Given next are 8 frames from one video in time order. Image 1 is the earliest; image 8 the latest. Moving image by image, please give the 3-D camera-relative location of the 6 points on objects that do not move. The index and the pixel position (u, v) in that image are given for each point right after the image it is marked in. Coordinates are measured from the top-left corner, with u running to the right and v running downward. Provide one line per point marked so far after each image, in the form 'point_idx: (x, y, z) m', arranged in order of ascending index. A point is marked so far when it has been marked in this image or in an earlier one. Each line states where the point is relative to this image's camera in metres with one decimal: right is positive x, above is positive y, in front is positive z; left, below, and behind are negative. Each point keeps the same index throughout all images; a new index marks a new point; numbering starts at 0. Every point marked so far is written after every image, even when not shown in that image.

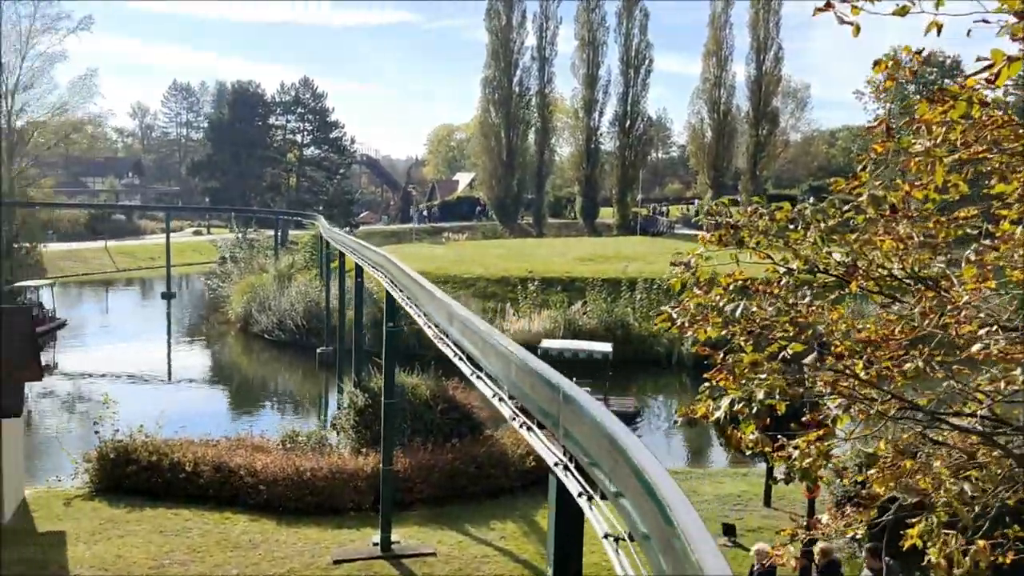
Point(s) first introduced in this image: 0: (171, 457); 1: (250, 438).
0: (-3.8, -1.9, +10.8) m
1: (-3.2, -1.8, +11.8) m
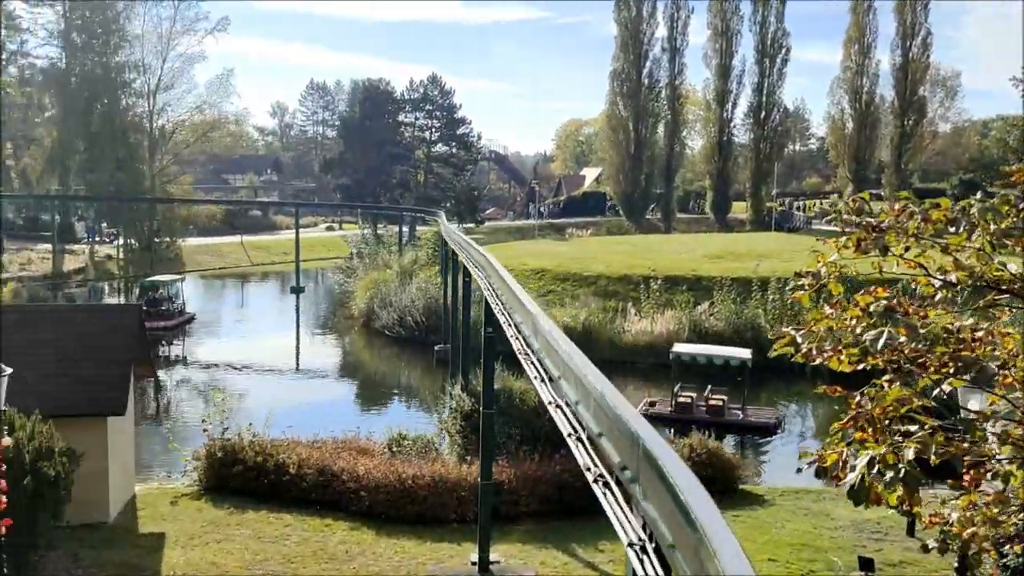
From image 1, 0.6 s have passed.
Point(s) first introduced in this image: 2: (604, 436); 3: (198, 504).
0: (-2.6, -1.9, +10.6) m
1: (-1.8, -1.8, +11.5) m
2: (+0.3, -0.4, +2.8) m
3: (-3.4, -2.3, +10.4) m
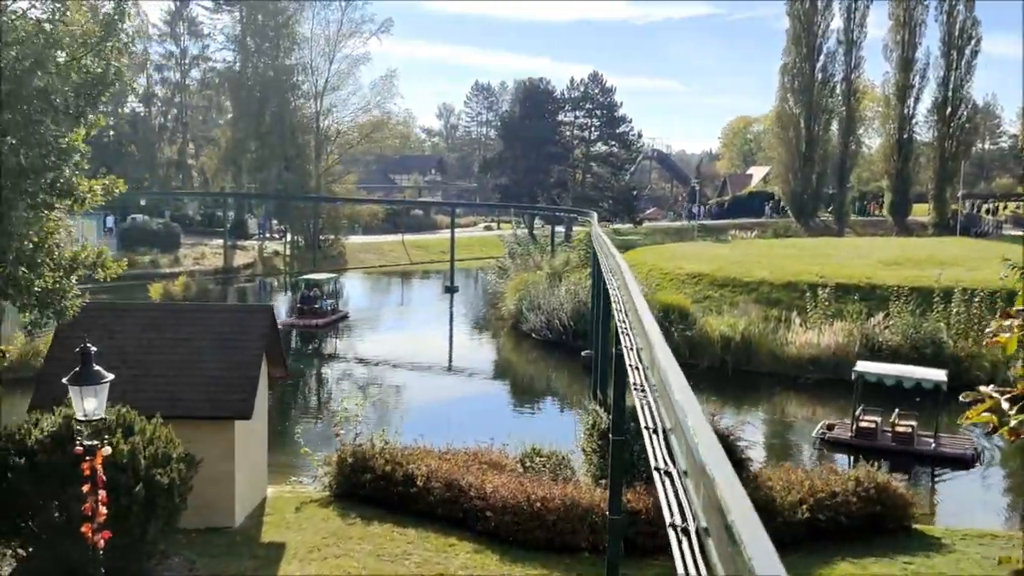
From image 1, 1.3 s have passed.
0: (-1.1, -1.9, +10.2) m
1: (-0.3, -1.9, +10.9) m
2: (+0.4, -0.5, +2.0) m
3: (-1.9, -2.3, +10.1) m
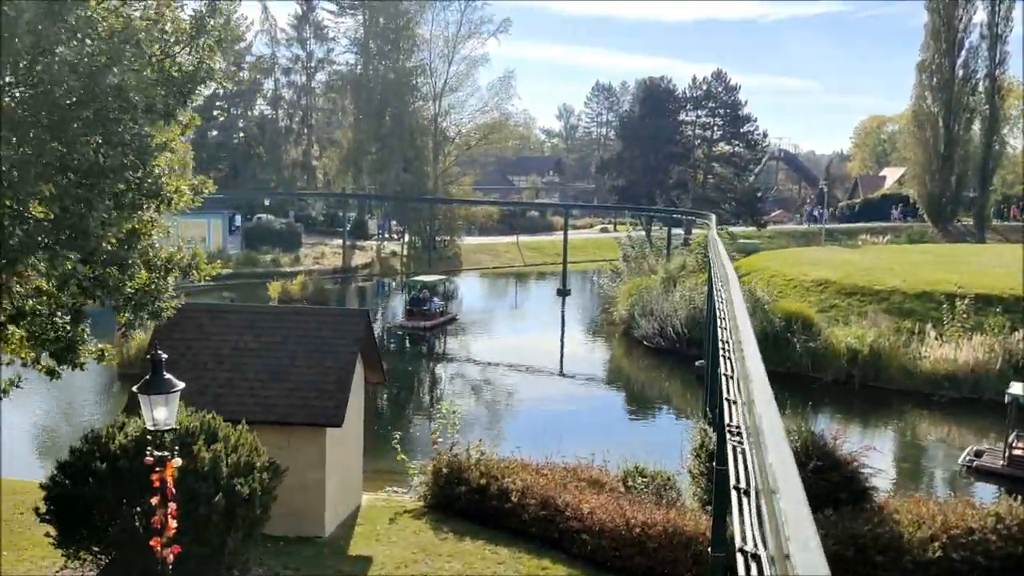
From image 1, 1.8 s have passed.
0: (-0.1, -2.0, +9.7) m
1: (+0.8, -1.9, +10.3) m
2: (+0.4, -0.6, +1.5) m
3: (-0.9, -2.4, +9.7) m
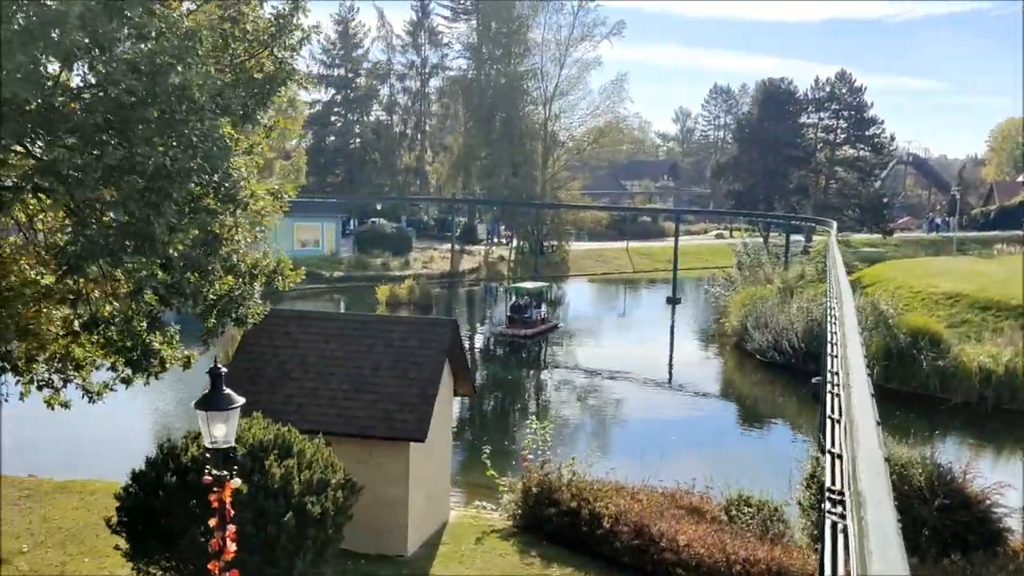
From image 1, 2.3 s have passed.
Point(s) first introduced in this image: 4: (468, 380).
0: (+0.8, -2.1, +9.2) m
1: (+1.8, -2.1, +9.7) m
2: (+0.4, -0.7, +0.9) m
3: (-0.1, -2.5, +9.3) m
4: (-0.5, -1.0, +10.1) m
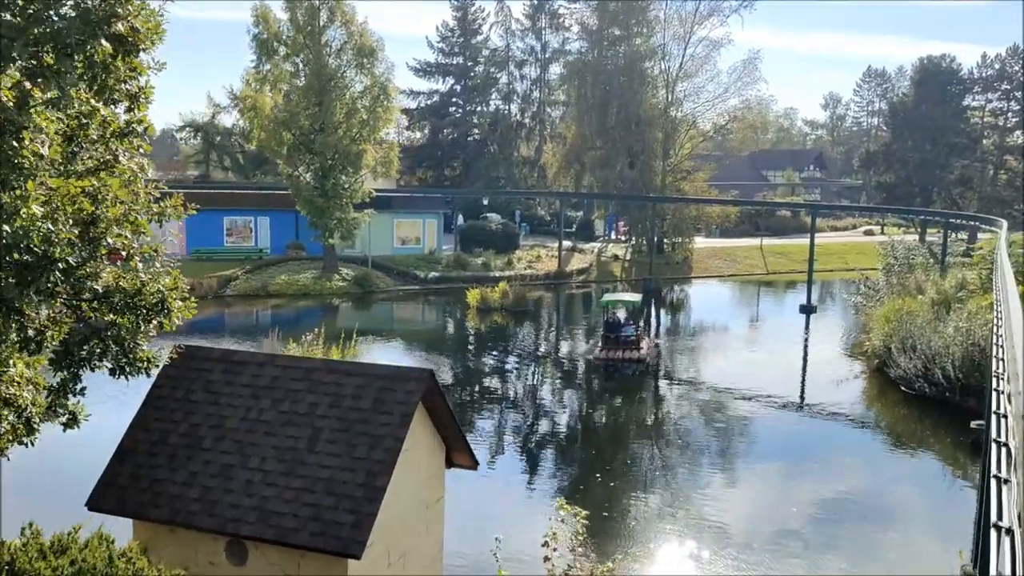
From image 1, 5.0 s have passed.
0: (+0.7, -2.3, +6.2) m
1: (+1.8, -2.3, +6.6) m
2: (-0.9, -1.0, -1.9) m
3: (-0.1, -2.7, +6.4) m
4: (-0.4, -1.2, +7.3) m
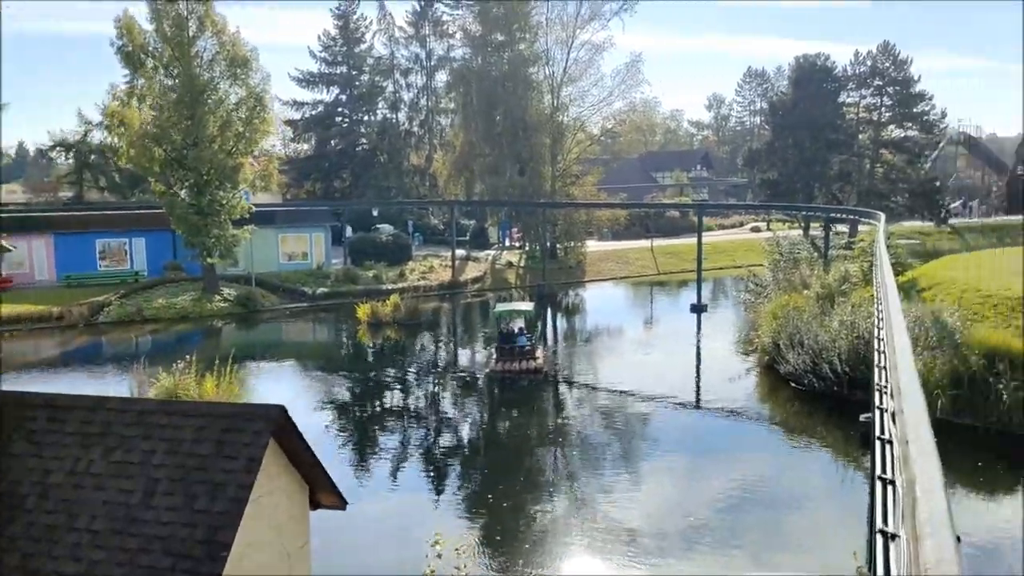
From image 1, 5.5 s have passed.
0: (0.0, -2.4, +5.7) m
1: (+1.0, -2.4, +6.2) m
2: (-0.9, -1.1, -2.5) m
3: (-0.9, -2.9, +5.9) m
4: (-1.3, -1.4, +6.7) m
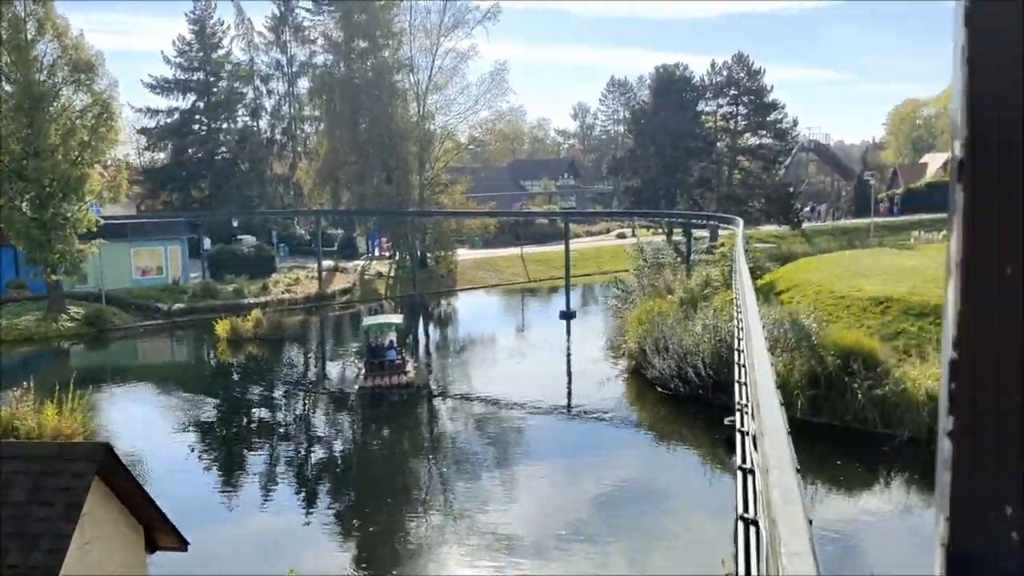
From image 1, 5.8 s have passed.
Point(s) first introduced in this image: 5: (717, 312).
0: (-0.8, -2.5, +5.4) m
1: (+0.1, -2.5, +5.9) m
2: (-0.6, -1.1, -2.9) m
3: (-1.6, -3.0, +5.4) m
4: (-2.2, -1.5, +6.2) m
5: (+4.1, -0.4, +19.0) m
